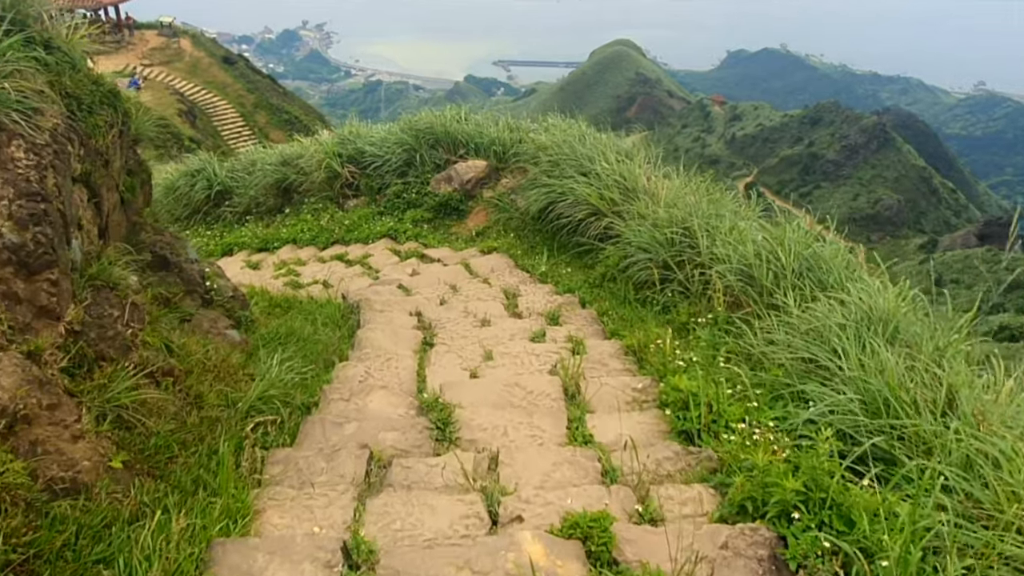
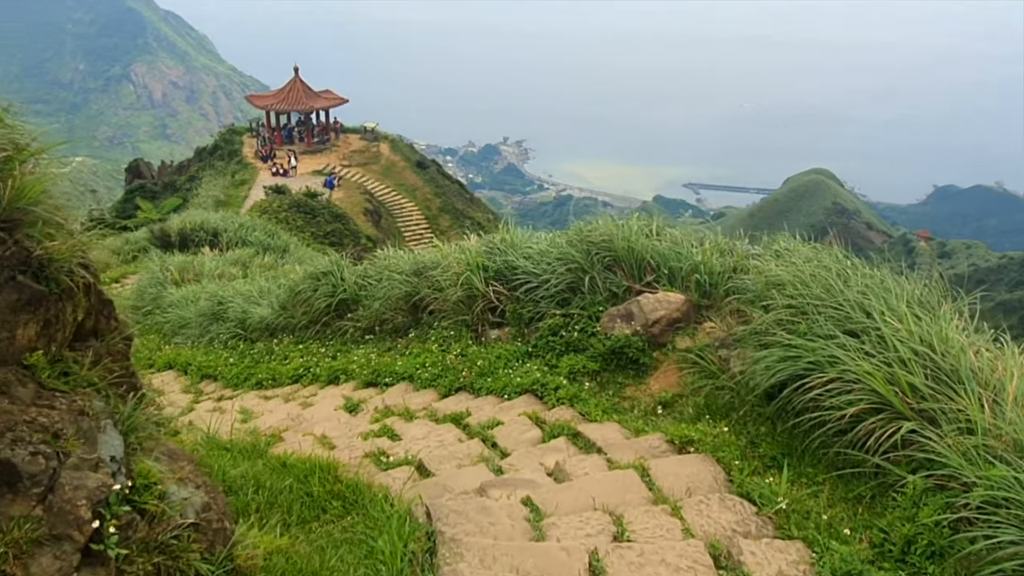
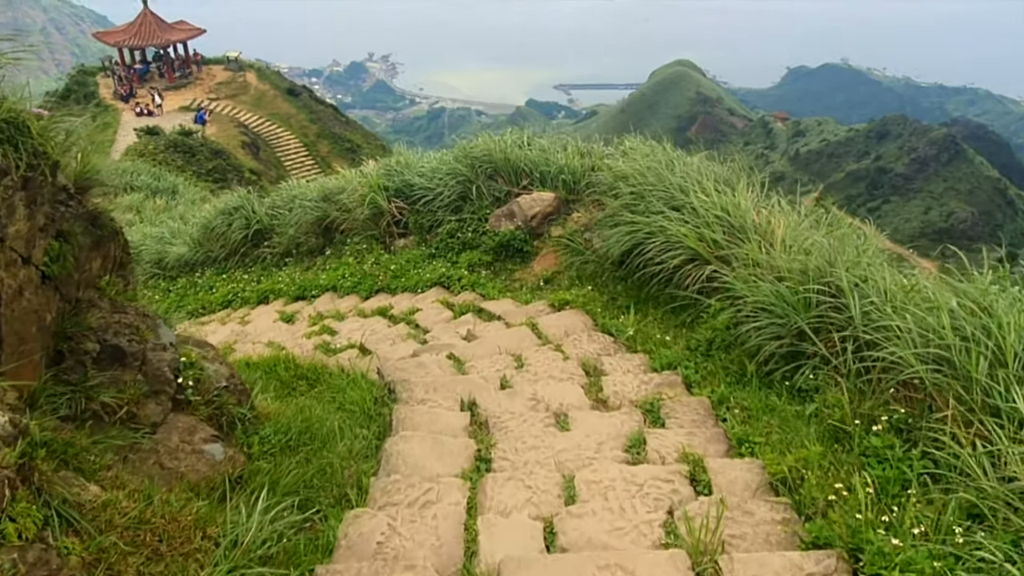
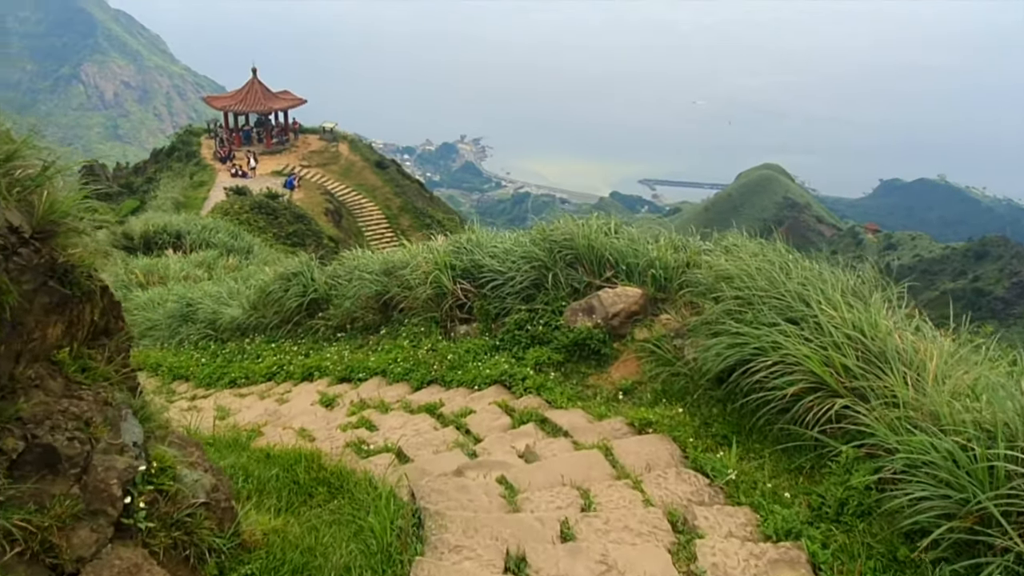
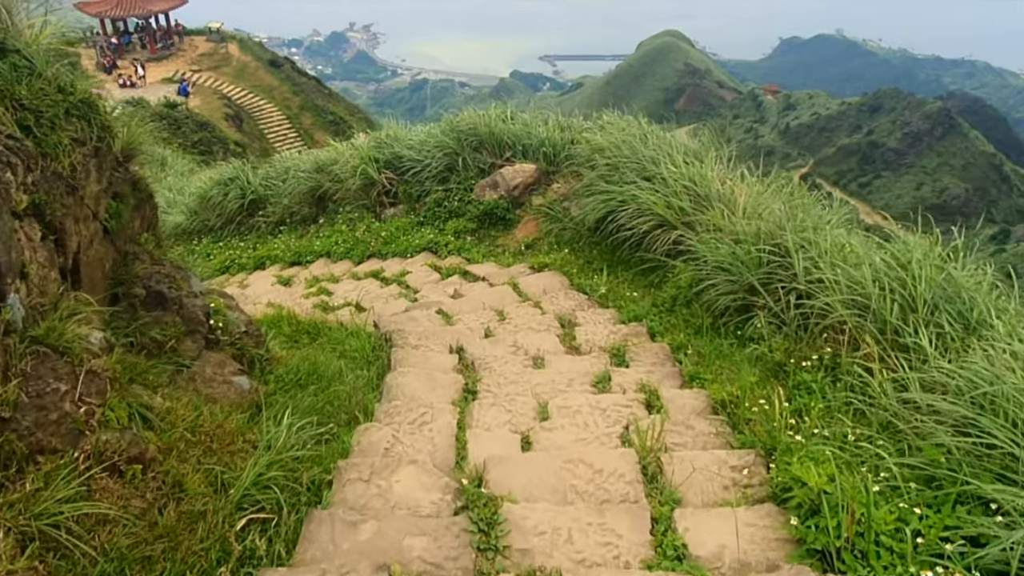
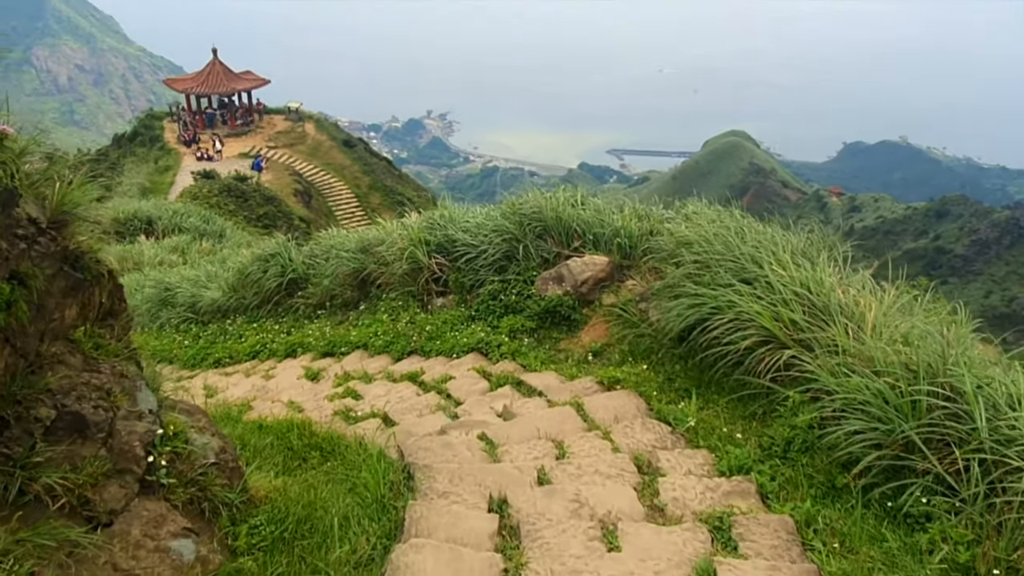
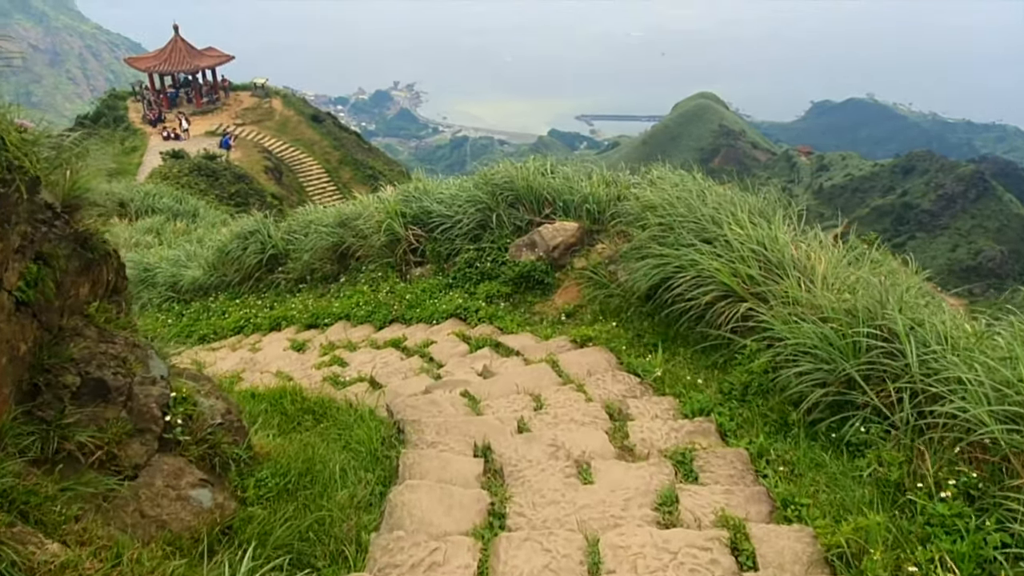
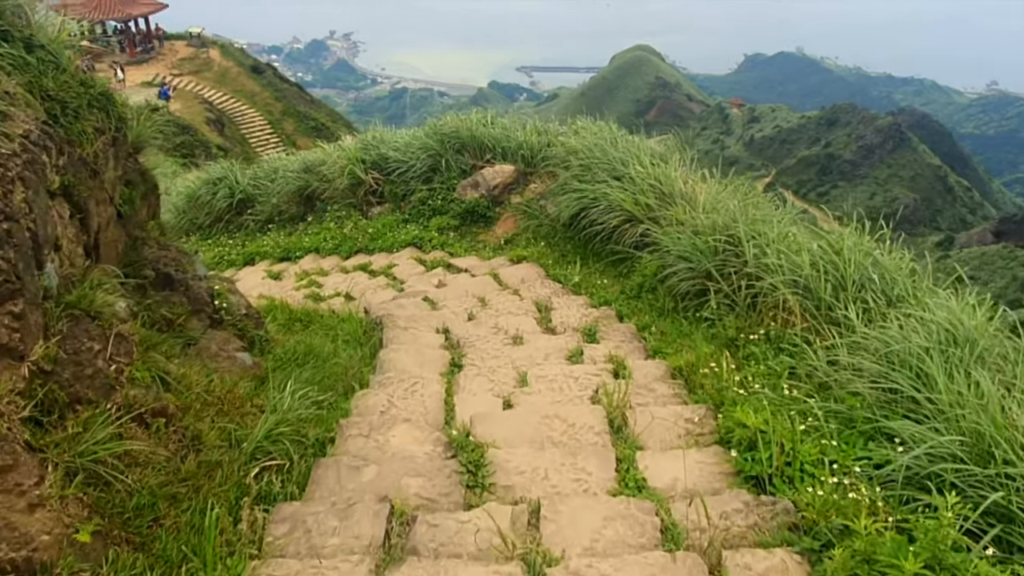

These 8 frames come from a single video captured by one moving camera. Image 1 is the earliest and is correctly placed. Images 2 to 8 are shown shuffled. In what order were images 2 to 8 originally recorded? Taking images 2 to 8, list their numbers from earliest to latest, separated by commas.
8, 5, 3, 7, 6, 4, 2
